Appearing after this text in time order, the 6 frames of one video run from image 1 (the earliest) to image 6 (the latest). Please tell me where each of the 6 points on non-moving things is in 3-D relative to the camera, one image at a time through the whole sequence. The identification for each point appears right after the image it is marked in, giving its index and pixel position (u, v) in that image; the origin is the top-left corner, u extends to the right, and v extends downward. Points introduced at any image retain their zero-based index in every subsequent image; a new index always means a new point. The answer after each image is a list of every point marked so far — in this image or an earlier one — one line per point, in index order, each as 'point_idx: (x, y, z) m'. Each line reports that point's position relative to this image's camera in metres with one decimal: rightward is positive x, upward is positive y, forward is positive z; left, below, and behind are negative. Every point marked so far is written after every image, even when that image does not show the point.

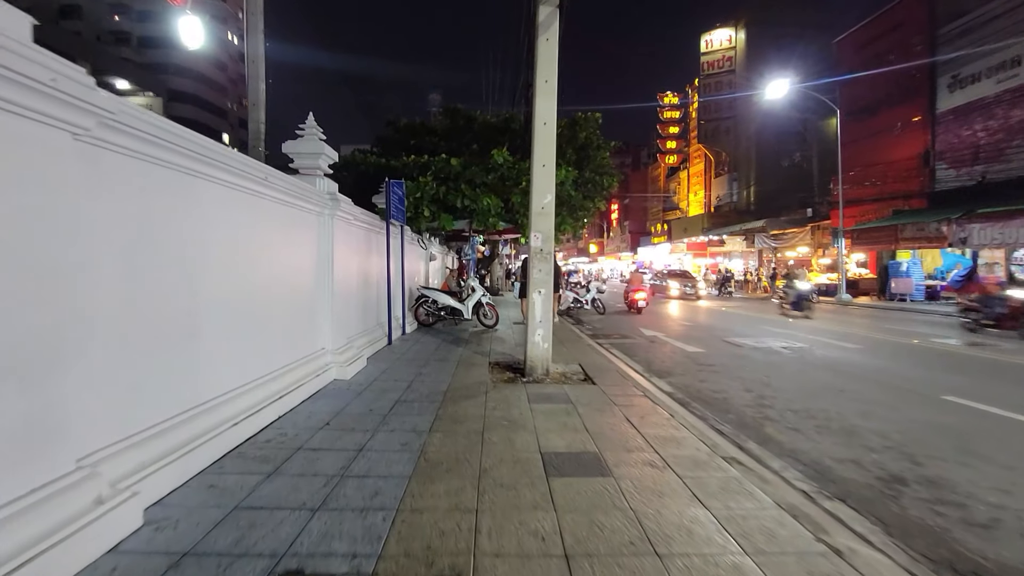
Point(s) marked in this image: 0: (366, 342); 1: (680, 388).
0: (-2.6, -0.9, +8.8) m
1: (+2.6, -1.5, +7.7) m
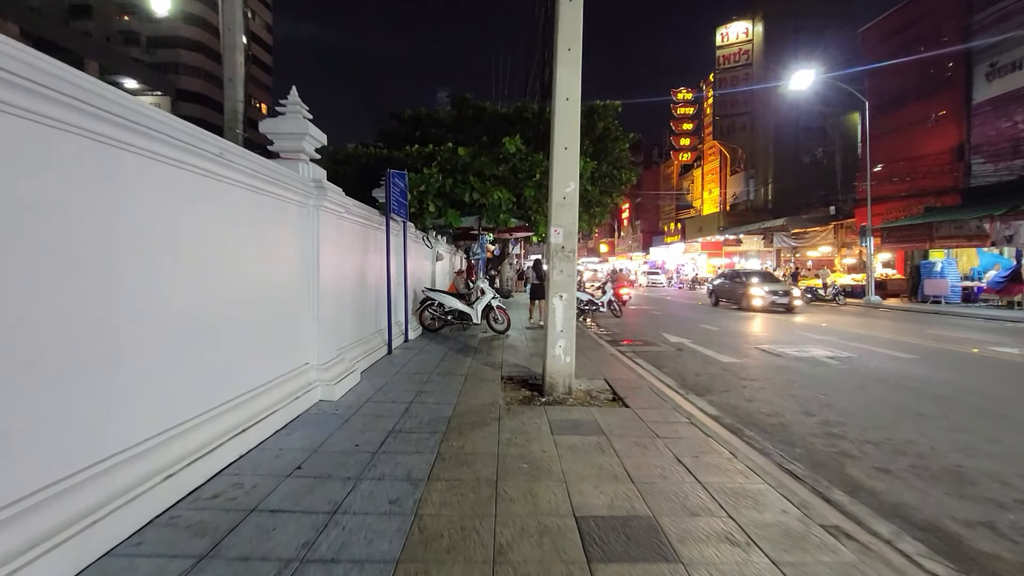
0: (-2.3, -1.0, +7.8) m
1: (+2.8, -1.6, +6.6) m
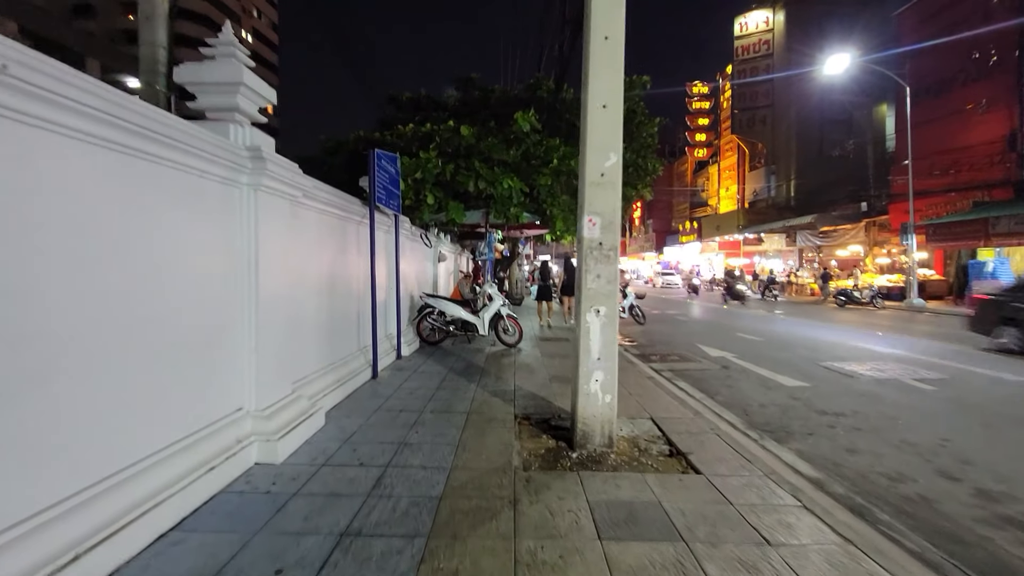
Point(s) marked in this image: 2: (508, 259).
0: (-2.1, -1.1, +6.0) m
1: (+3.0, -1.7, +4.7) m
2: (-0.2, +1.1, +18.6) m
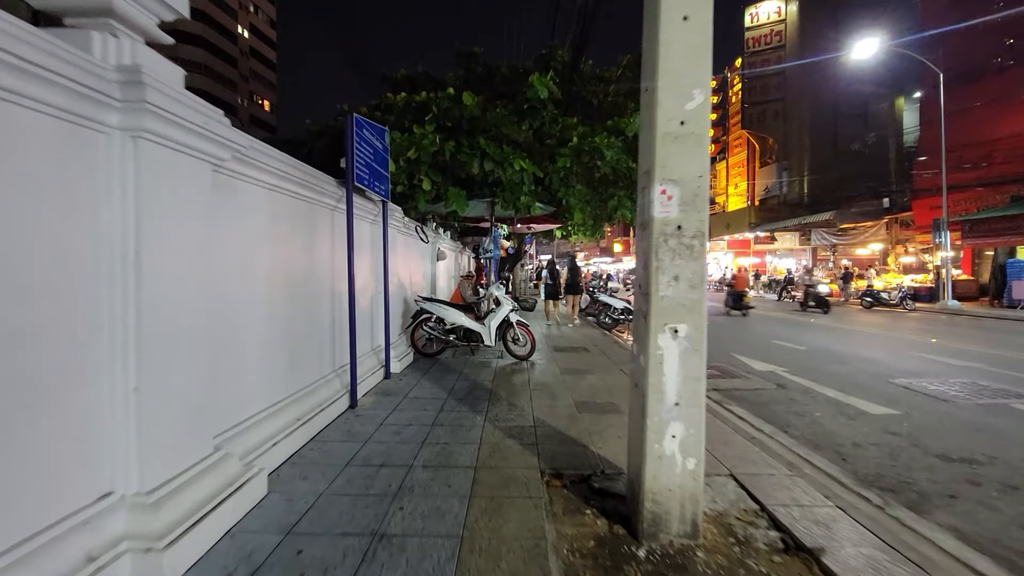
0: (-1.9, -1.2, +4.4) m
1: (+3.2, -1.8, +3.1) m
2: (0.0, +1.0, +17.0) m
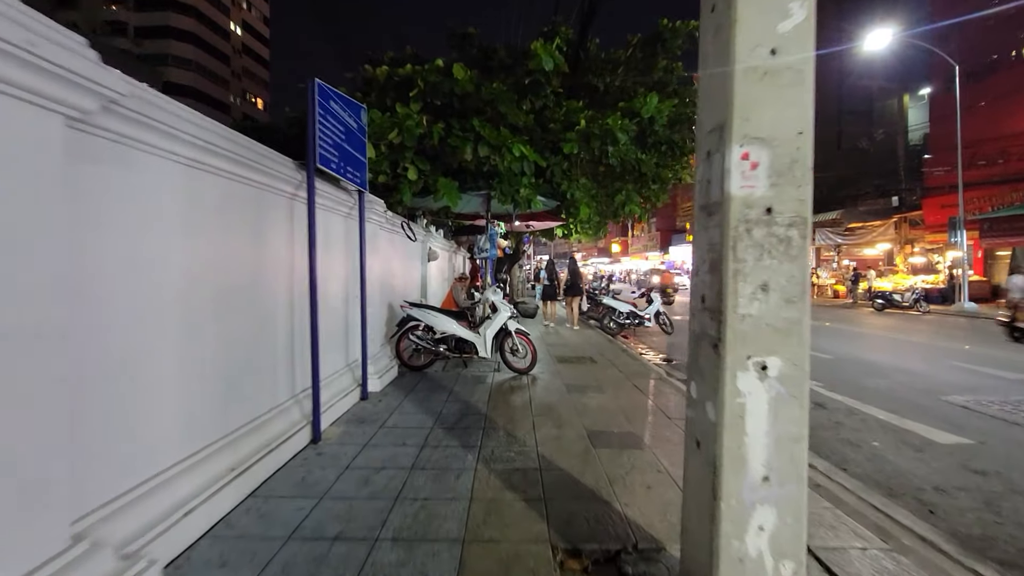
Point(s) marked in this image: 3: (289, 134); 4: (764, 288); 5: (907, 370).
0: (-1.9, -1.2, +3.3) m
1: (+3.2, -1.8, +2.1) m
2: (0.0, +1.0, +15.9) m
3: (-4.3, +3.0, +9.6) m
4: (+1.0, 0.0, +2.0) m
5: (+7.4, -1.5, +9.3) m
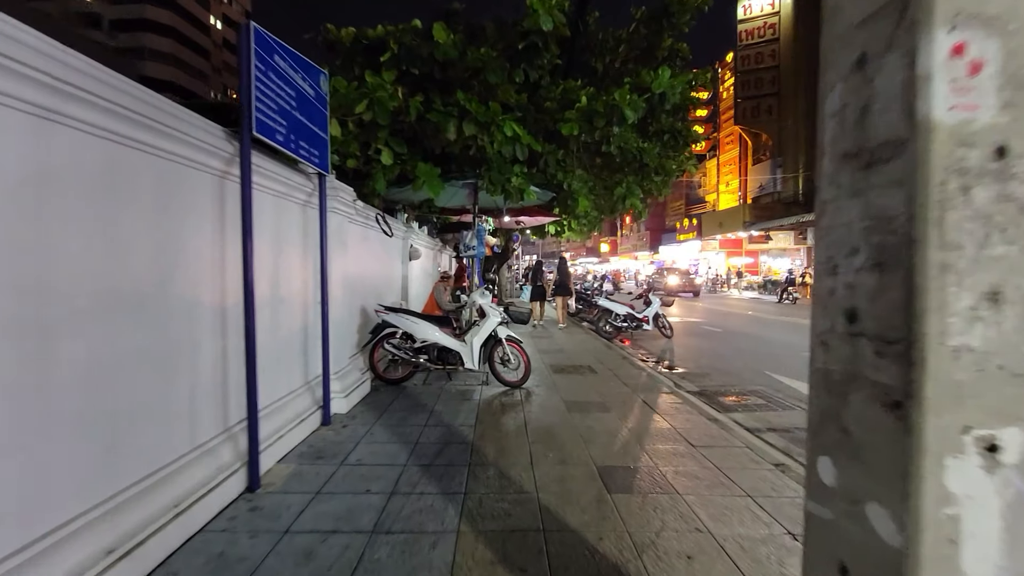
0: (-1.9, -1.2, +2.3) m
1: (+3.2, -1.8, +1.2) m
2: (-0.4, +0.9, +15.0) m
3: (-4.5, +3.0, +8.5) m
4: (+1.0, 0.0, +1.1) m
5: (+7.2, -1.5, +8.5) m
